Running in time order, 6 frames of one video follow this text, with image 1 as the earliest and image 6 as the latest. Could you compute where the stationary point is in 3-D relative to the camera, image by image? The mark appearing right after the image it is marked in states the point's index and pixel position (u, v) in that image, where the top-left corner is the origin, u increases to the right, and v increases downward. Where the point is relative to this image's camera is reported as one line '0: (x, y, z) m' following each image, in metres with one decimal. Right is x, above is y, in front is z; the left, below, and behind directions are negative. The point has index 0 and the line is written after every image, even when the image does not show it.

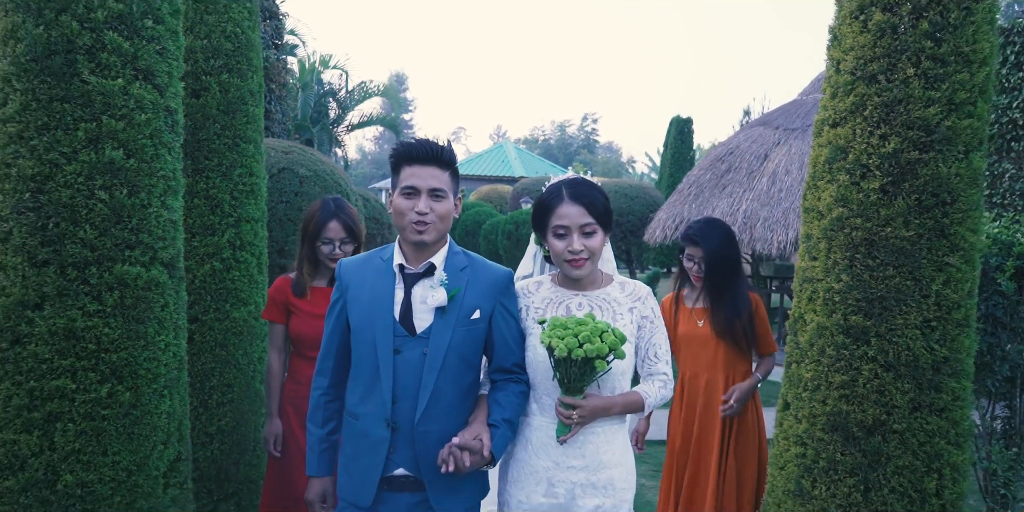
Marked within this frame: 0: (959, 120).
0: (+1.7, +0.5, +3.1) m
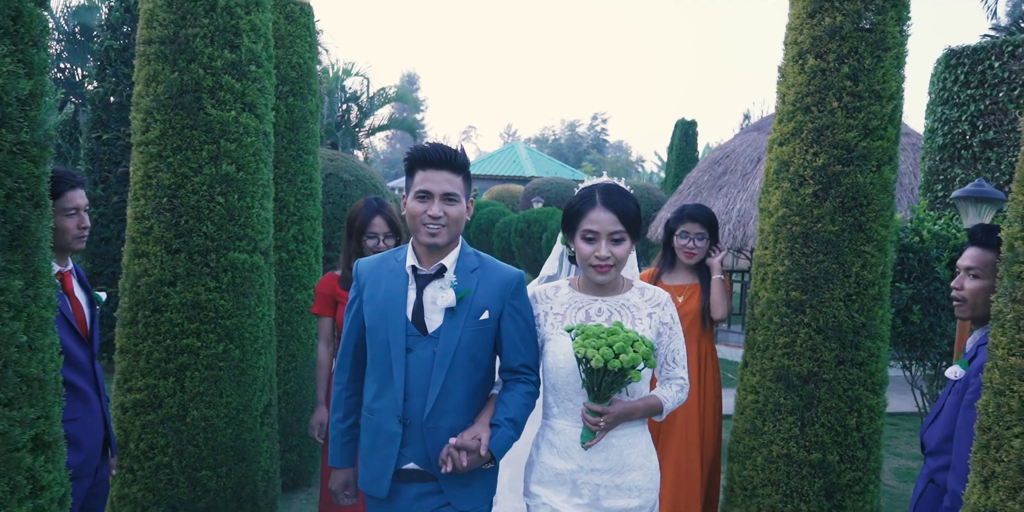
0: (+1.8, +0.6, +4.0) m
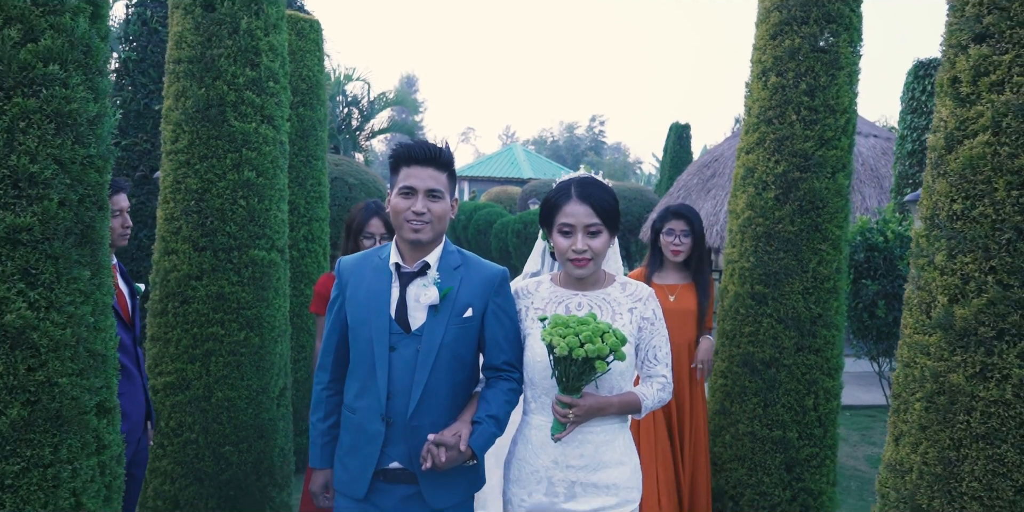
0: (+1.7, +0.6, +4.5) m
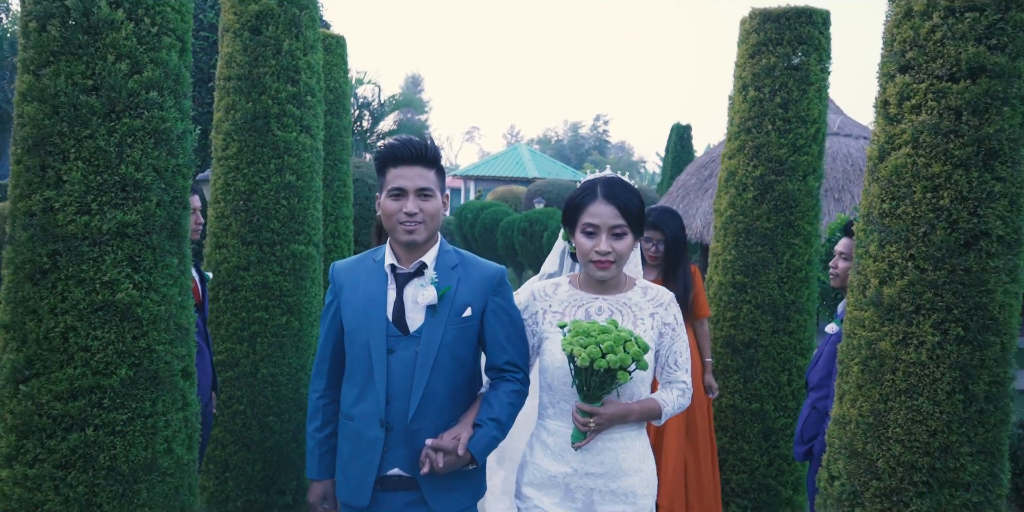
0: (+1.8, +0.6, +5.1) m
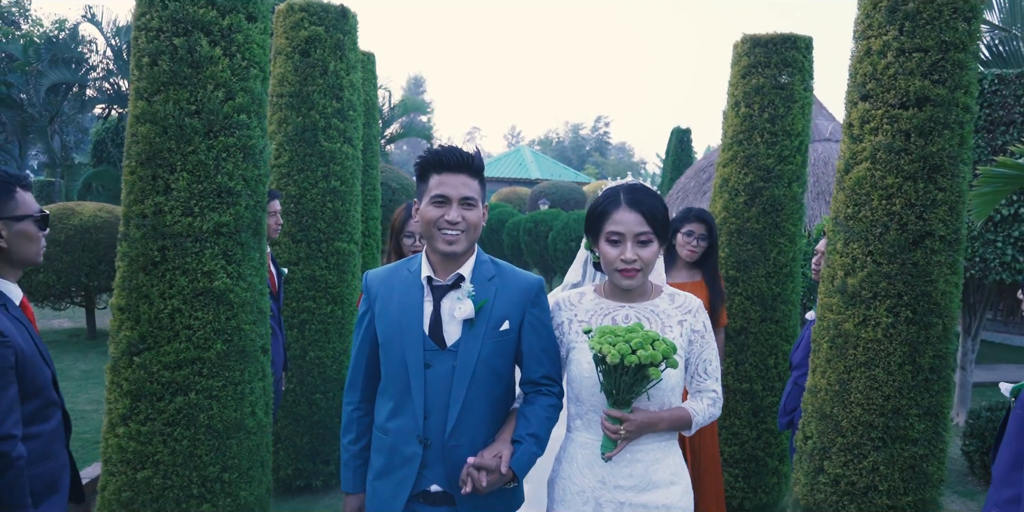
0: (+1.9, +0.6, +5.8) m
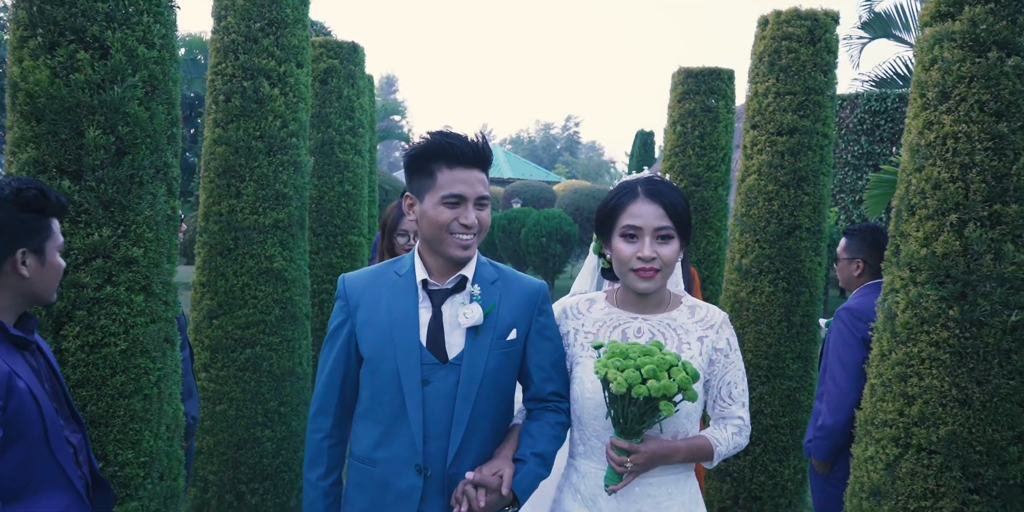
0: (+1.8, +0.7, +7.2) m
